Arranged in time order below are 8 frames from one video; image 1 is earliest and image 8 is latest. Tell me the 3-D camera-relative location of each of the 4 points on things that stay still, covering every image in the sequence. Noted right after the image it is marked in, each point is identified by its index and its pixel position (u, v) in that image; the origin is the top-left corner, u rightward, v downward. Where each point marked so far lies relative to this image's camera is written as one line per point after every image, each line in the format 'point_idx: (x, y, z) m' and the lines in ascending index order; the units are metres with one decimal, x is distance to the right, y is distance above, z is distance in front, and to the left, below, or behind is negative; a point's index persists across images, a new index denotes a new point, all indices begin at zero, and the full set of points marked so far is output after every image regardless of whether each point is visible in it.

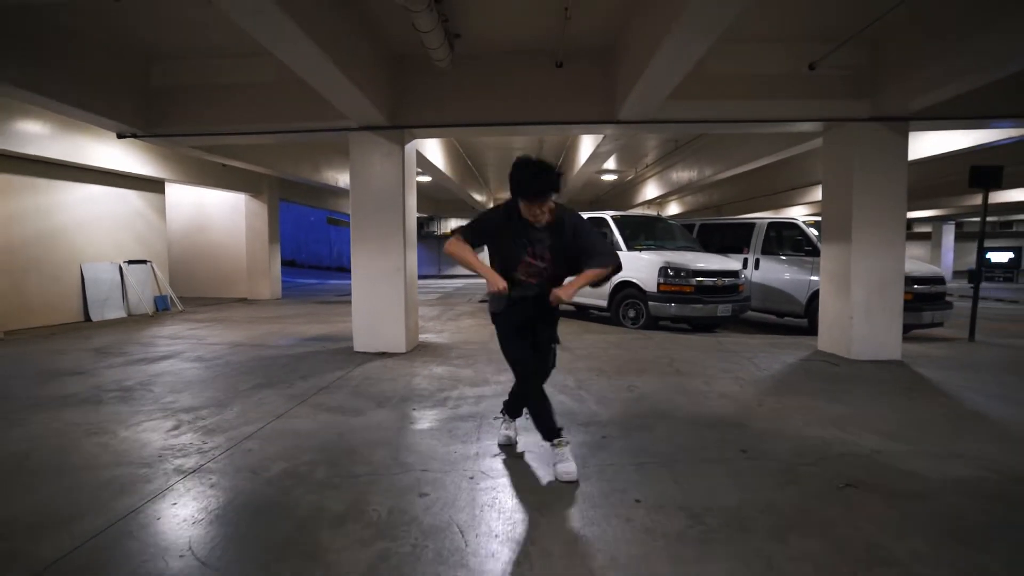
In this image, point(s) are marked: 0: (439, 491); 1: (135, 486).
0: (-0.4, -0.9, +2.4) m
1: (-1.8, -0.9, +2.4) m
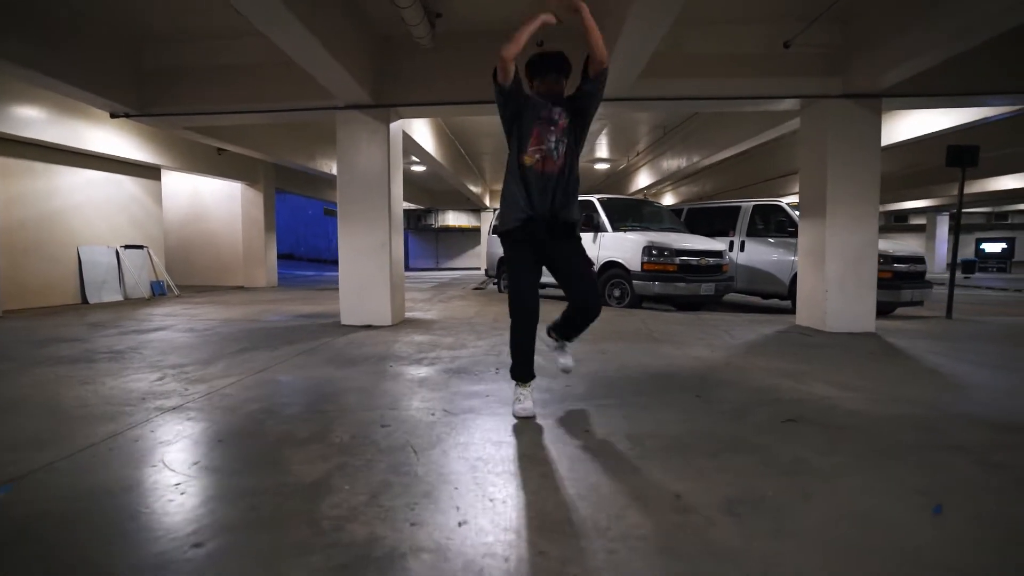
0: (-0.6, -0.7, +2.5) m
1: (-2.0, -0.7, +2.6) m
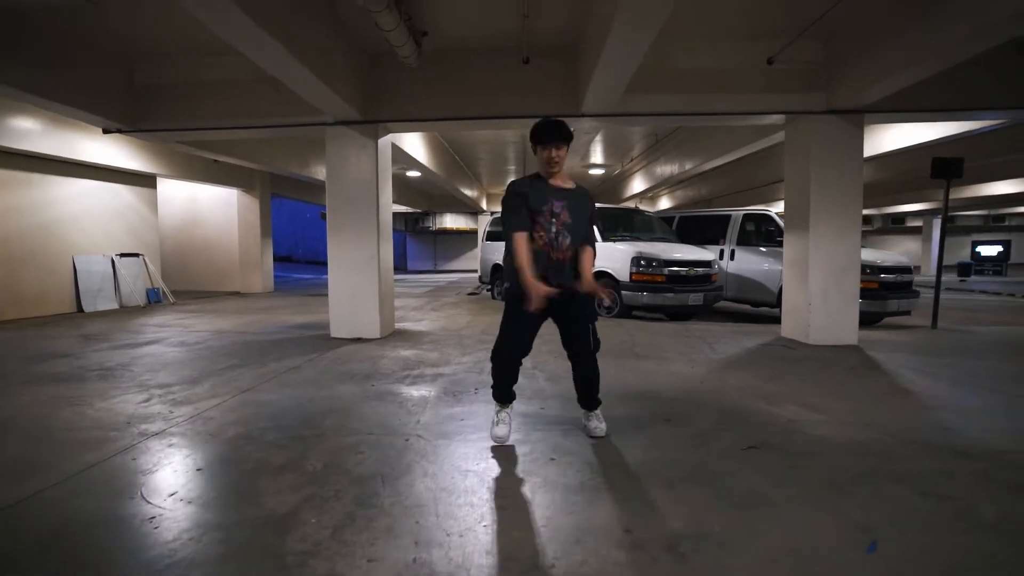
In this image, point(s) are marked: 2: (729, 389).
0: (-0.7, -0.8, +2.6) m
1: (-2.1, -0.8, +2.7) m
2: (+1.6, -0.8, +3.8) m
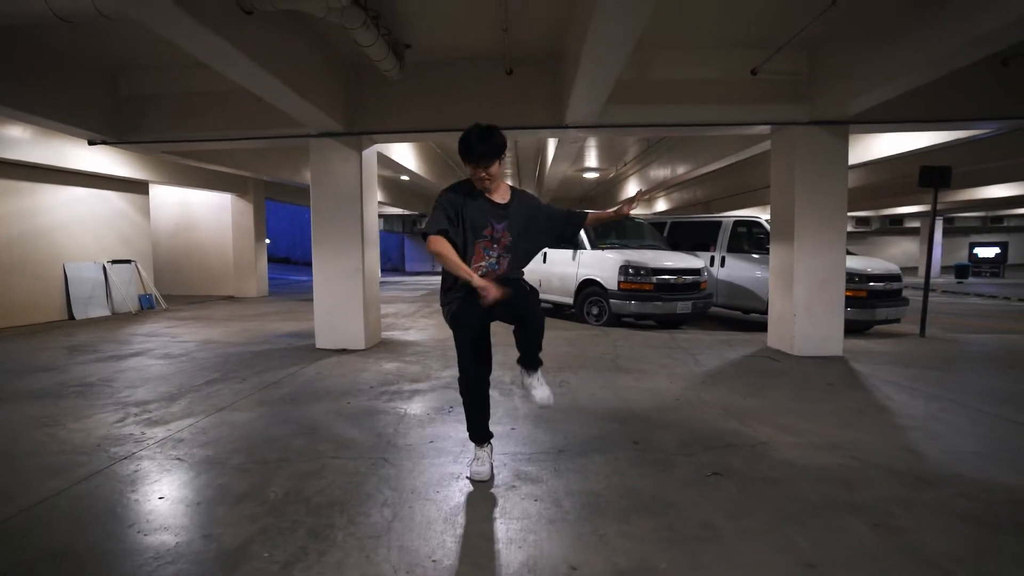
0: (-0.9, -0.9, +2.6) m
1: (-2.3, -1.0, +2.7) m
2: (+1.4, -0.9, +3.9) m
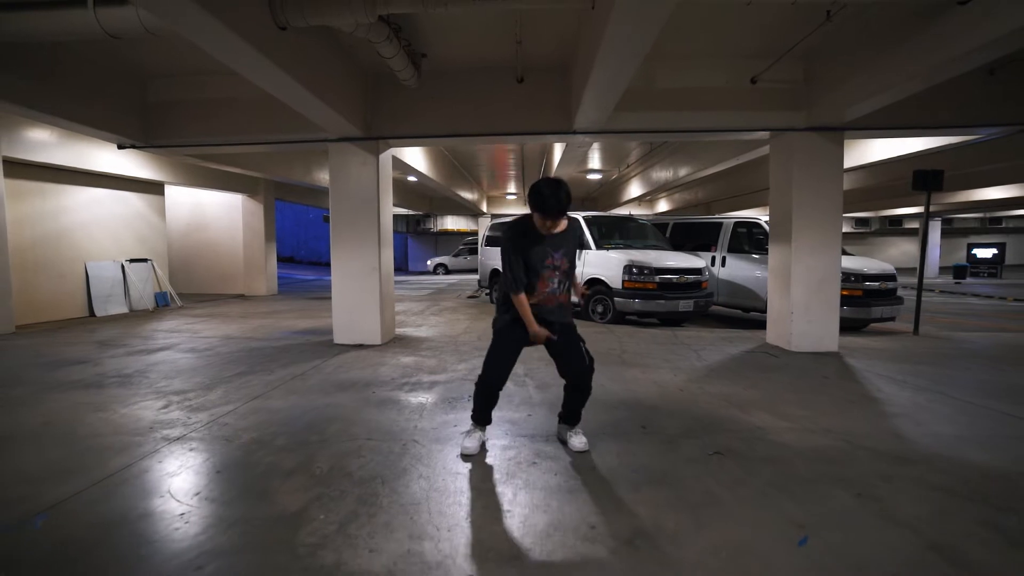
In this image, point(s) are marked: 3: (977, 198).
0: (-0.8, -0.9, +2.9) m
1: (-2.2, -0.9, +3.0) m
2: (+1.6, -0.9, +4.1) m
3: (+14.0, +2.7, +15.5) m
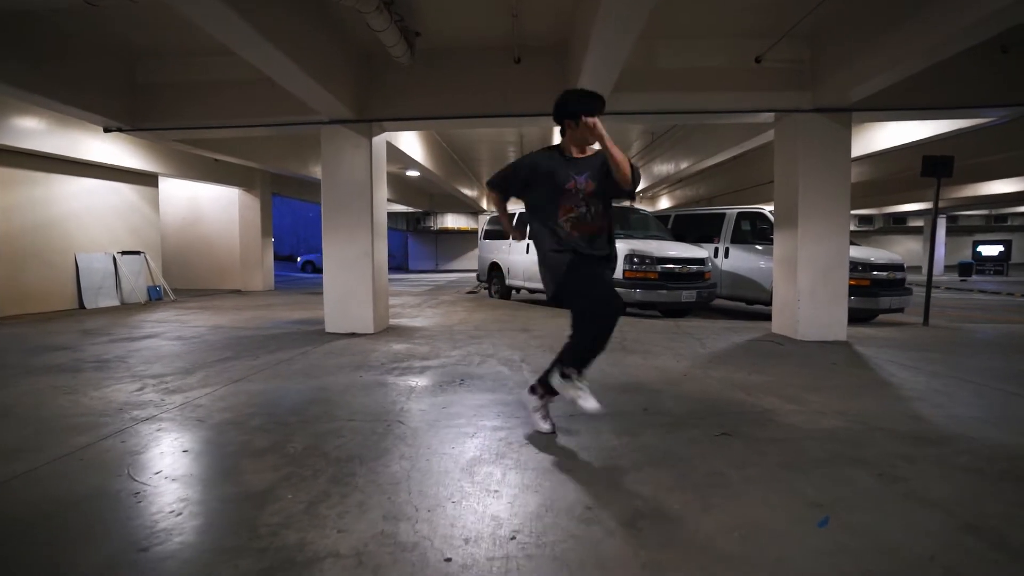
0: (-0.8, -0.8, +2.7) m
1: (-2.3, -0.8, +2.8) m
2: (+1.5, -0.7, +3.9) m
3: (+14.0, +2.8, +15.3) m
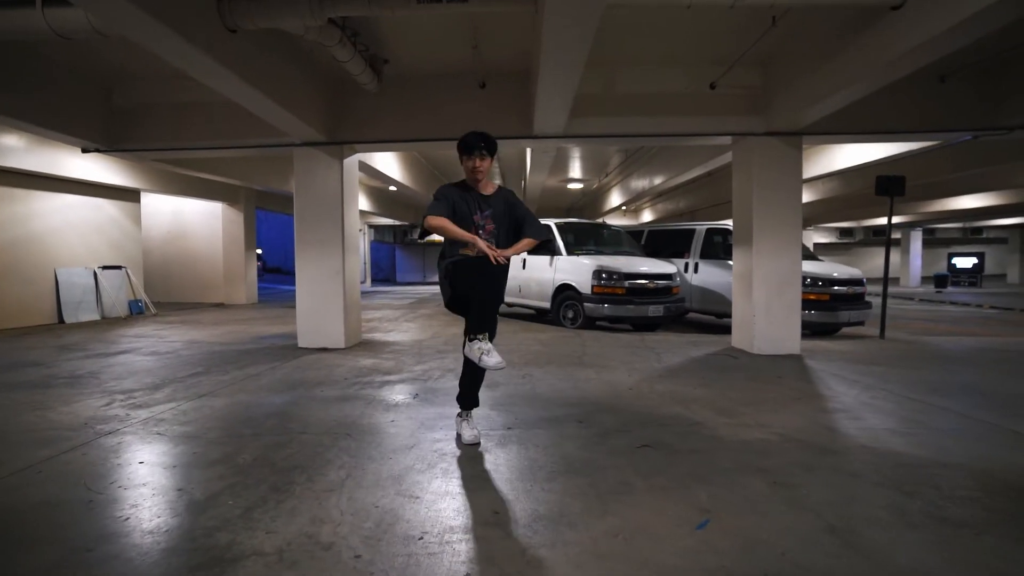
0: (-1.2, -0.9, +2.9) m
1: (-2.6, -0.9, +3.0) m
2: (+1.2, -0.9, +4.1) m
3: (+13.5, +2.5, +15.7) m
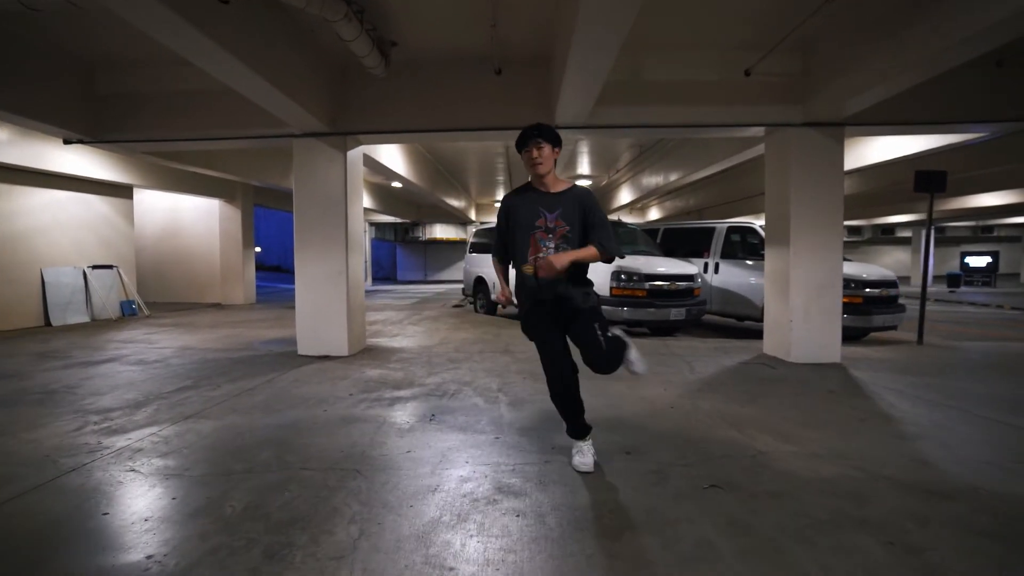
0: (-1.0, -0.9, +2.4) m
1: (-2.4, -0.9, +2.5) m
2: (+1.3, -0.9, +3.7) m
3: (+13.7, +2.5, +15.3) m
